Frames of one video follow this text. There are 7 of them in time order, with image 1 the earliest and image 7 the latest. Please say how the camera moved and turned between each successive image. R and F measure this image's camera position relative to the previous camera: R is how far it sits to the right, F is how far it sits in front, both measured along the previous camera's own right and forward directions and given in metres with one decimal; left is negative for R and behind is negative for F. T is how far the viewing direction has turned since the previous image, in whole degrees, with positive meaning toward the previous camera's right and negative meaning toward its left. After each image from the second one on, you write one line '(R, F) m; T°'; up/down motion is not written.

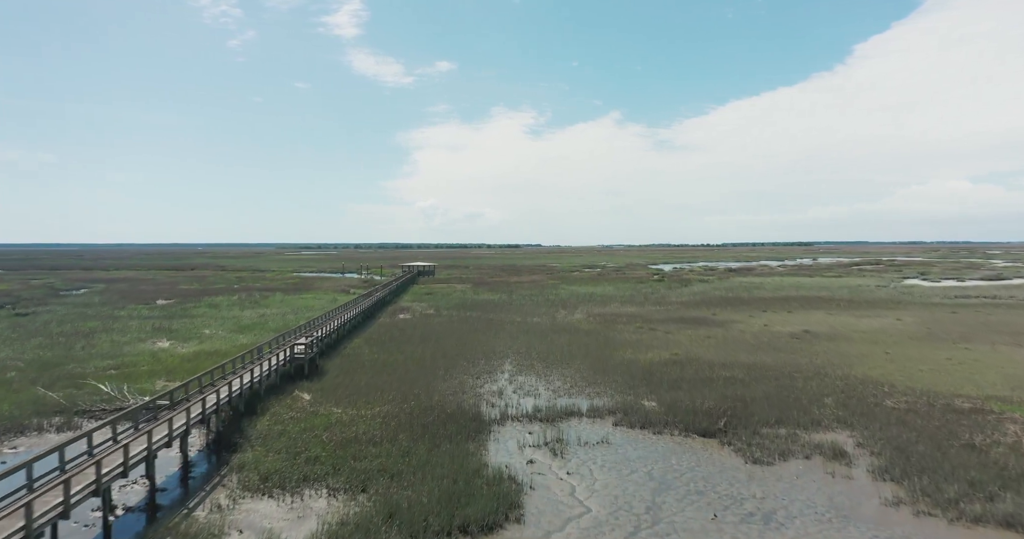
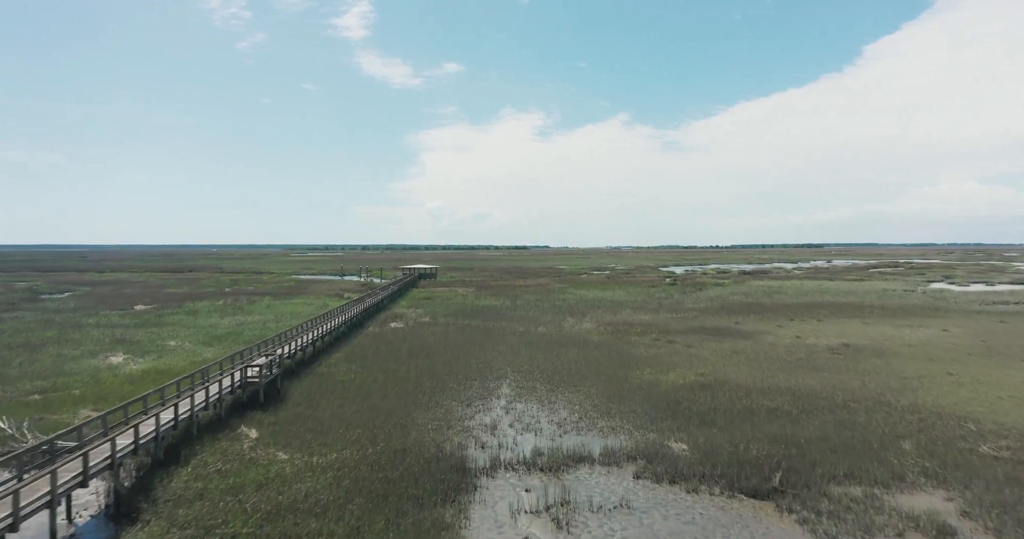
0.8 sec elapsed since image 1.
(+0.4, +3.9) m; -1°
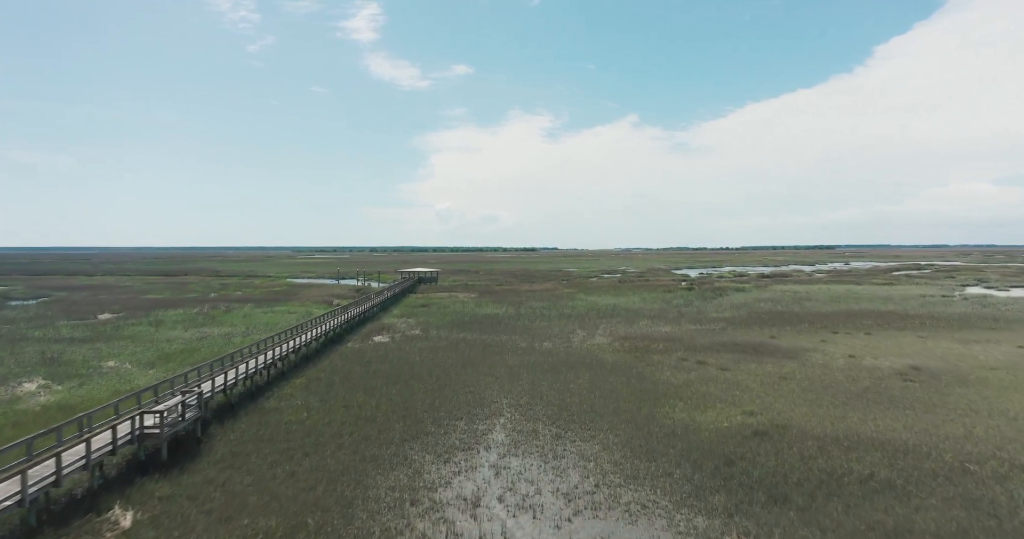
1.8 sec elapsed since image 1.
(+0.5, +5.1) m; -1°
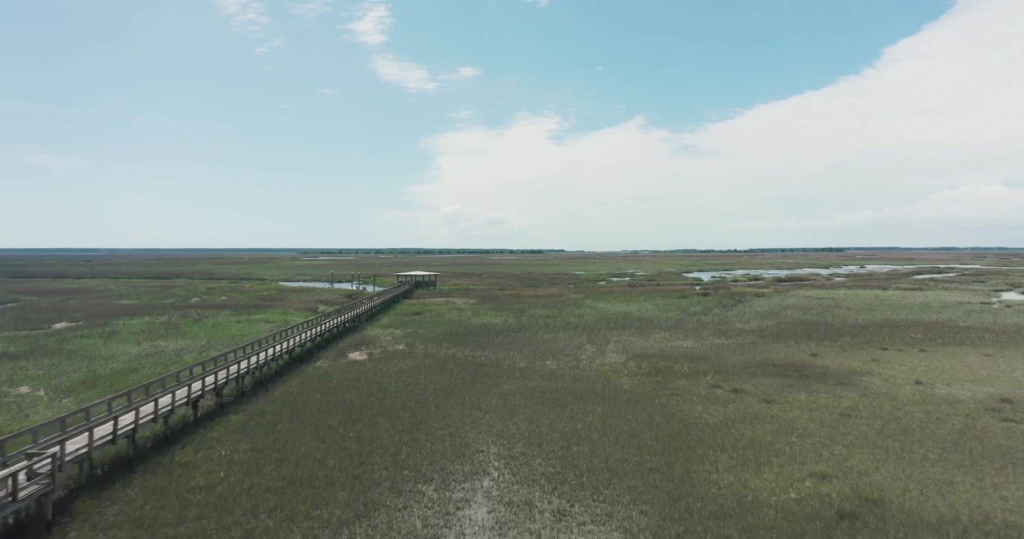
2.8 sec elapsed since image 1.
(+0.5, +4.8) m; -1°
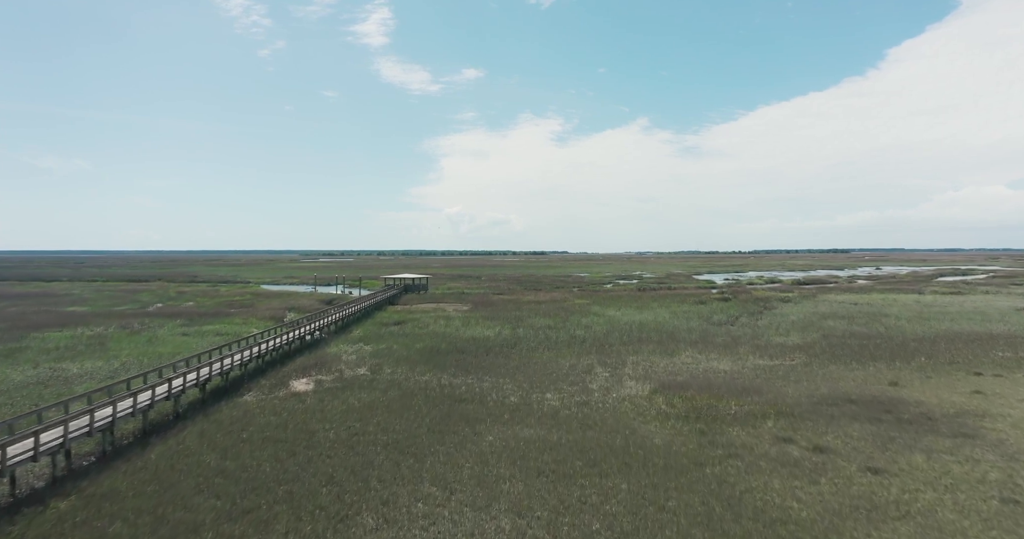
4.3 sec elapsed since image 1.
(+0.6, +6.7) m; 0°
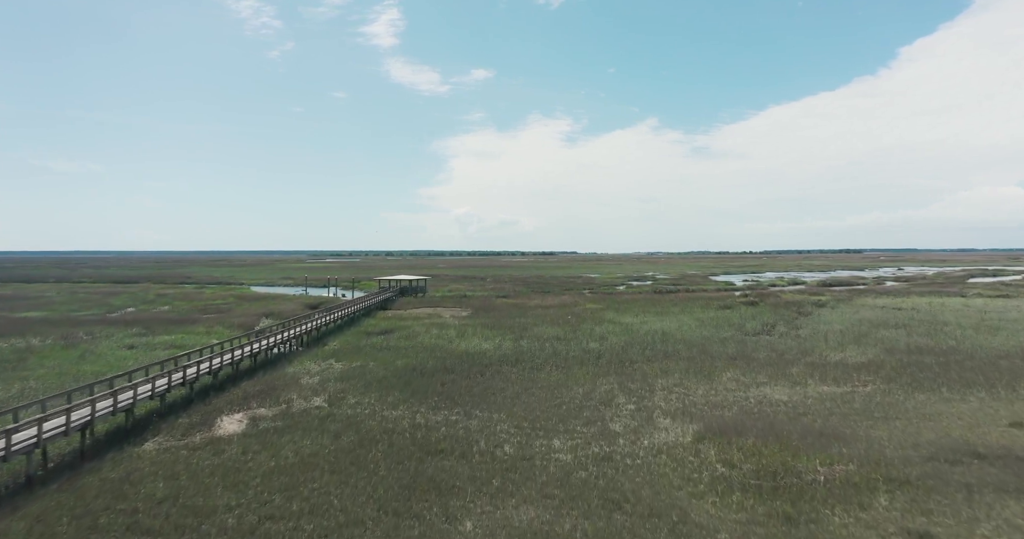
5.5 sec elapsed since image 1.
(+0.4, +5.6) m; -1°
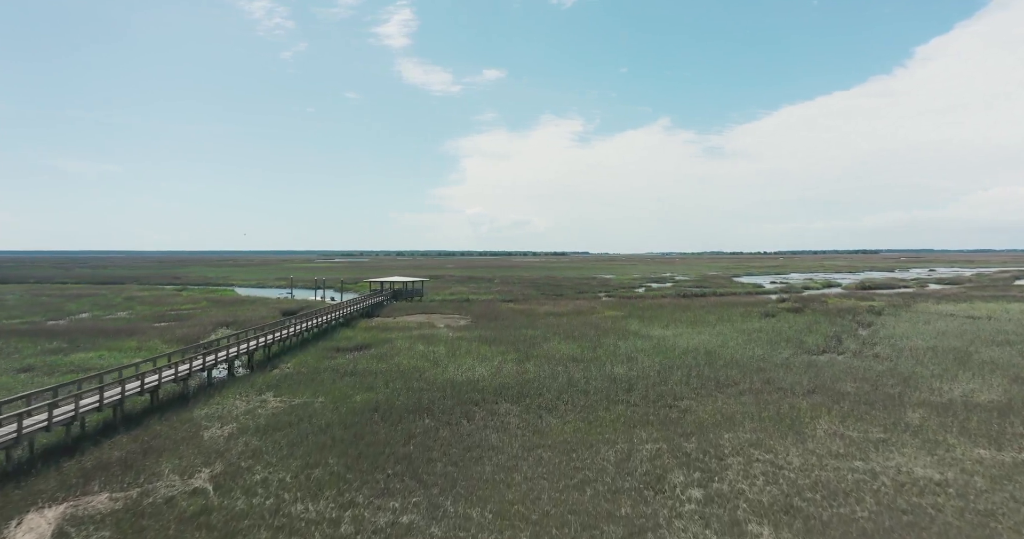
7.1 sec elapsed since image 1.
(+0.4, +7.3) m; -1°
